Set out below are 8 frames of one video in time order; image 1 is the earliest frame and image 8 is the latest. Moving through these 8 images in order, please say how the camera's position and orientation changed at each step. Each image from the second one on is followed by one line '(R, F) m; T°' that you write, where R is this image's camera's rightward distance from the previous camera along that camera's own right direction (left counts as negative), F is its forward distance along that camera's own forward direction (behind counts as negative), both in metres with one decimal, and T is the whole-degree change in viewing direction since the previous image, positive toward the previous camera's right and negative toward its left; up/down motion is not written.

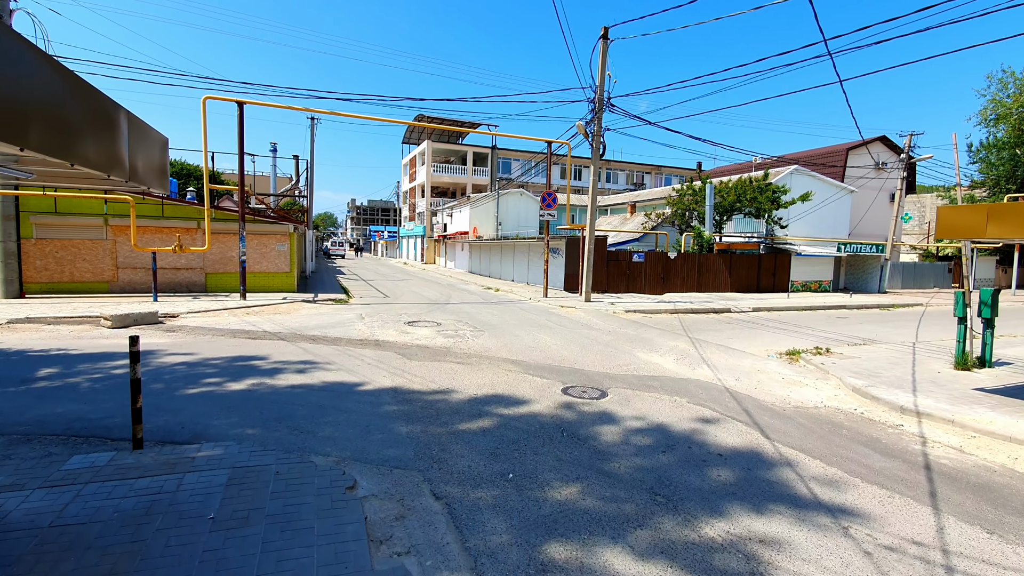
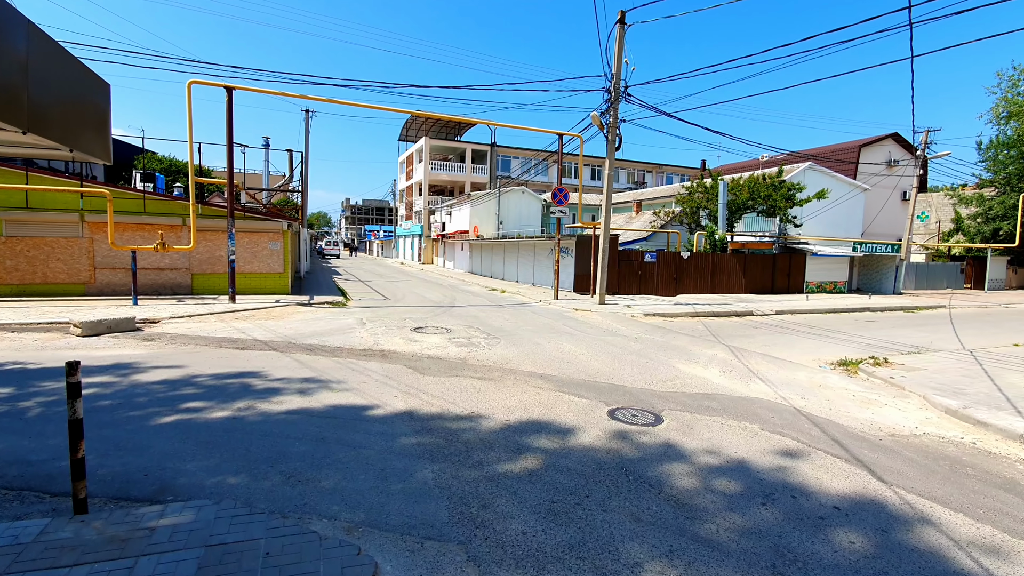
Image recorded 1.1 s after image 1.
(-0.5, +1.2) m; +1°
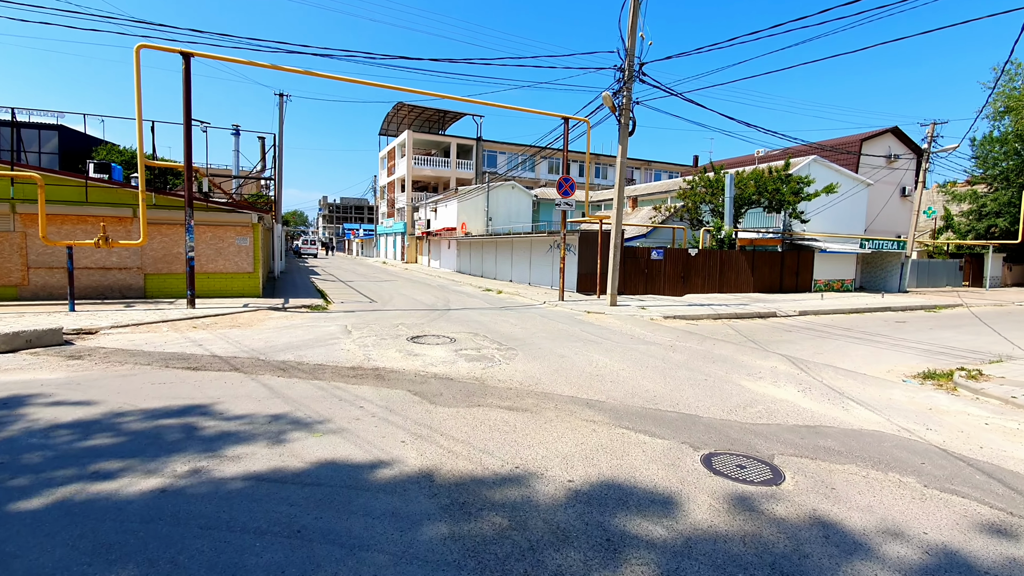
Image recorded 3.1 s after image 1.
(-0.7, +1.8) m; +2°
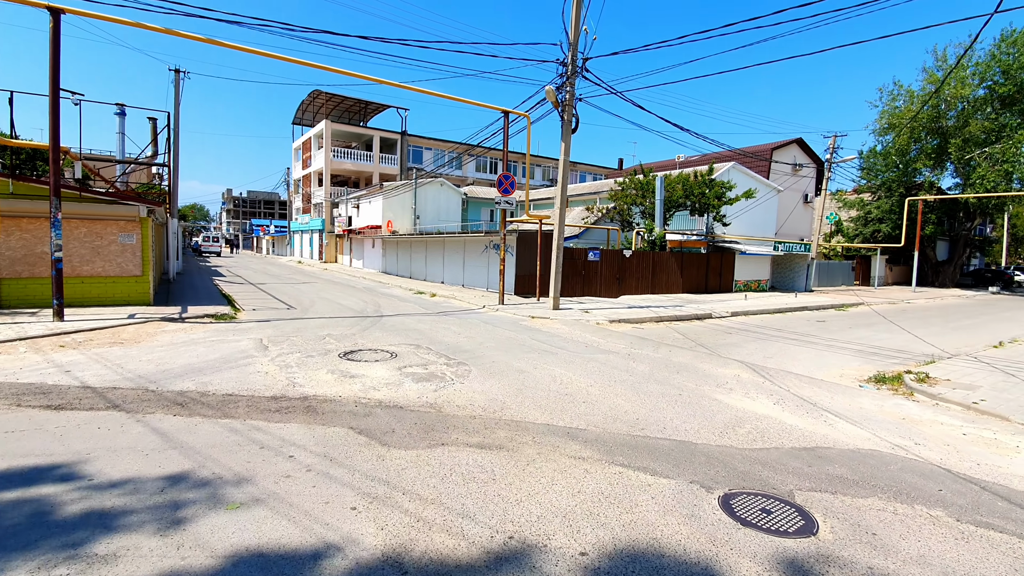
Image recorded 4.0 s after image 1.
(-0.5, +1.0) m; +9°
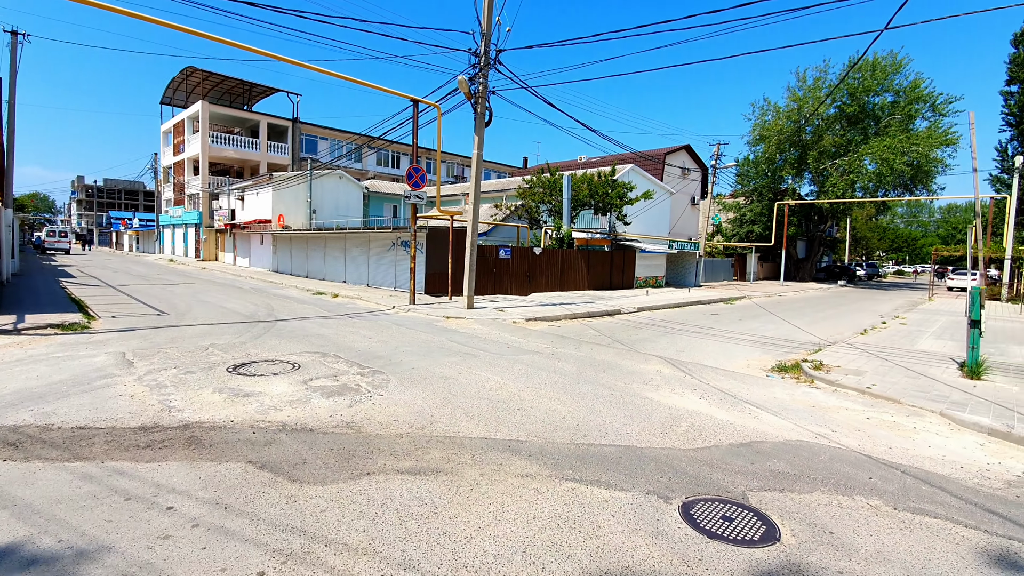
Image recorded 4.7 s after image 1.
(-0.3, +0.6) m; +11°
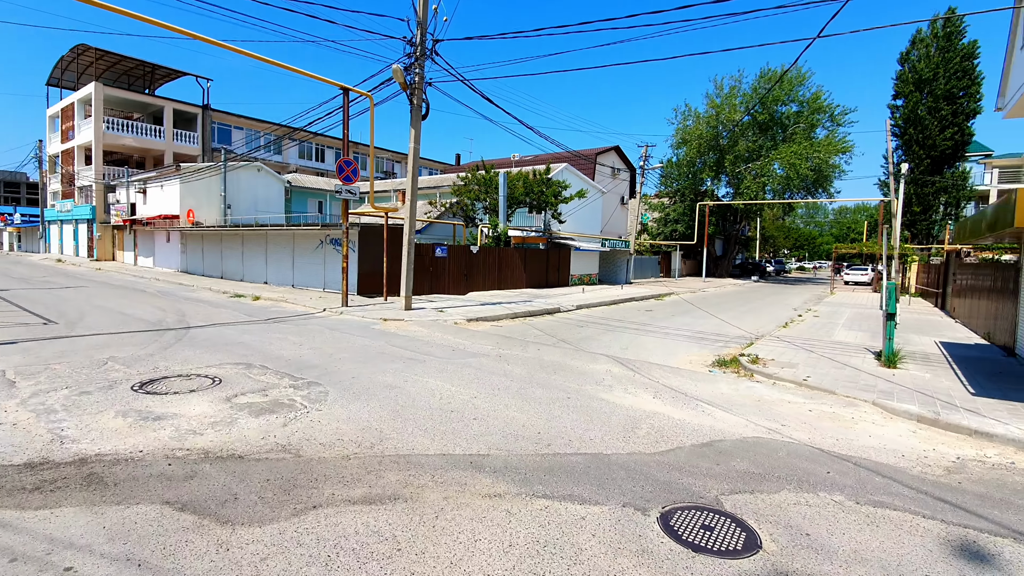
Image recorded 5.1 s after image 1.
(-0.3, +0.4) m; +8°
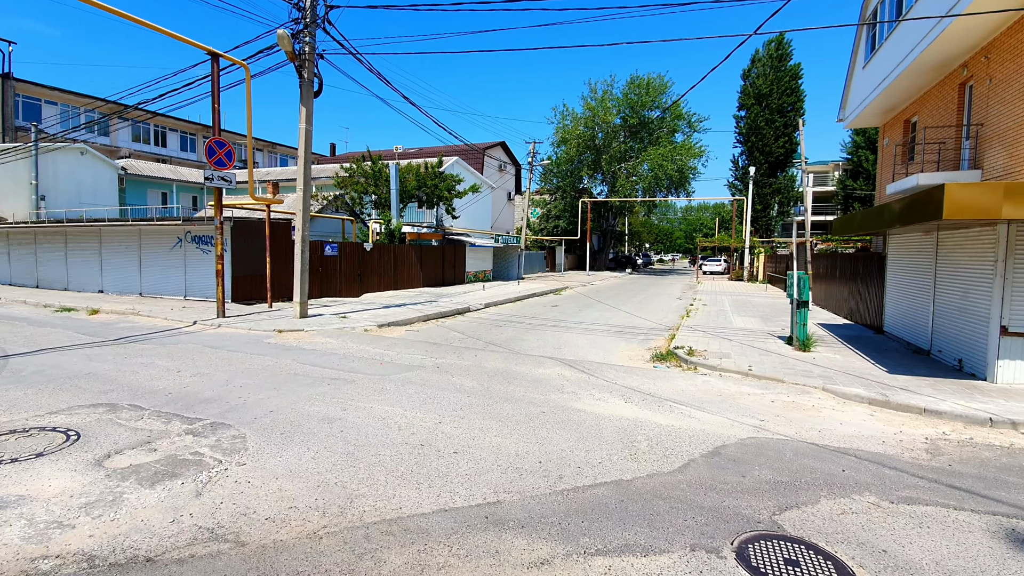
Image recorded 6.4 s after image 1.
(-1.0, +1.0) m; +14°
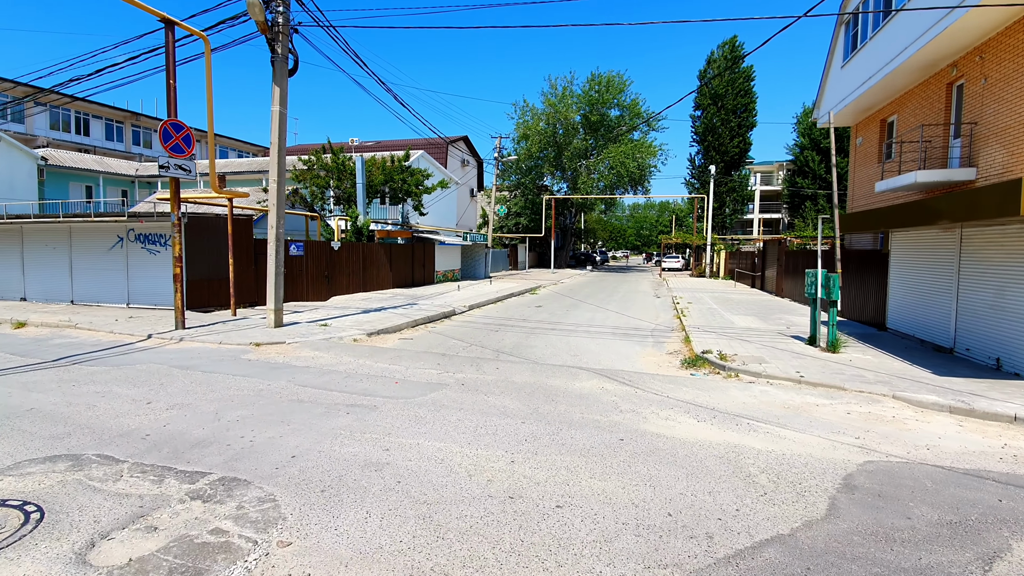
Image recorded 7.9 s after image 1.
(-1.2, +1.0) m; +6°
